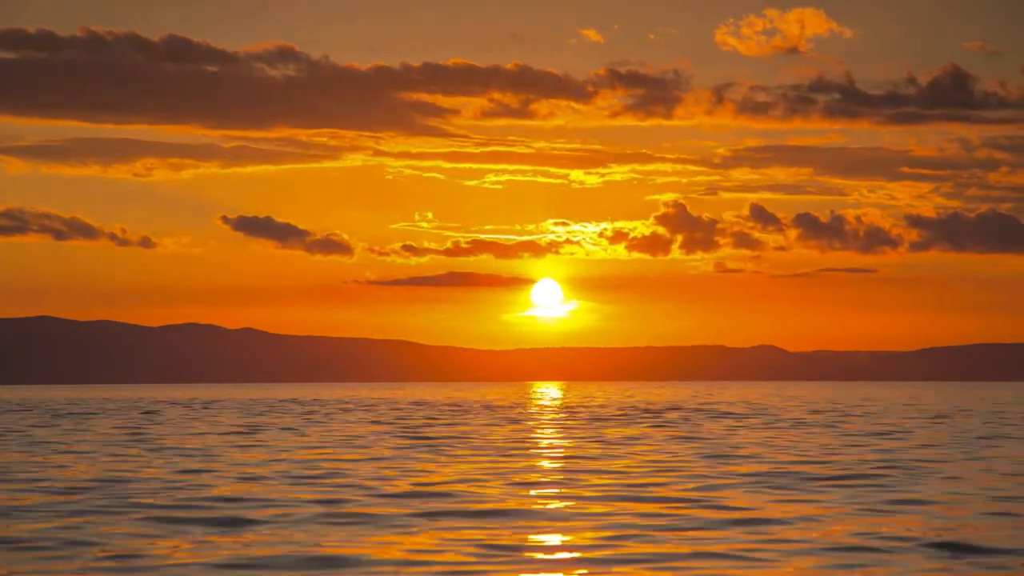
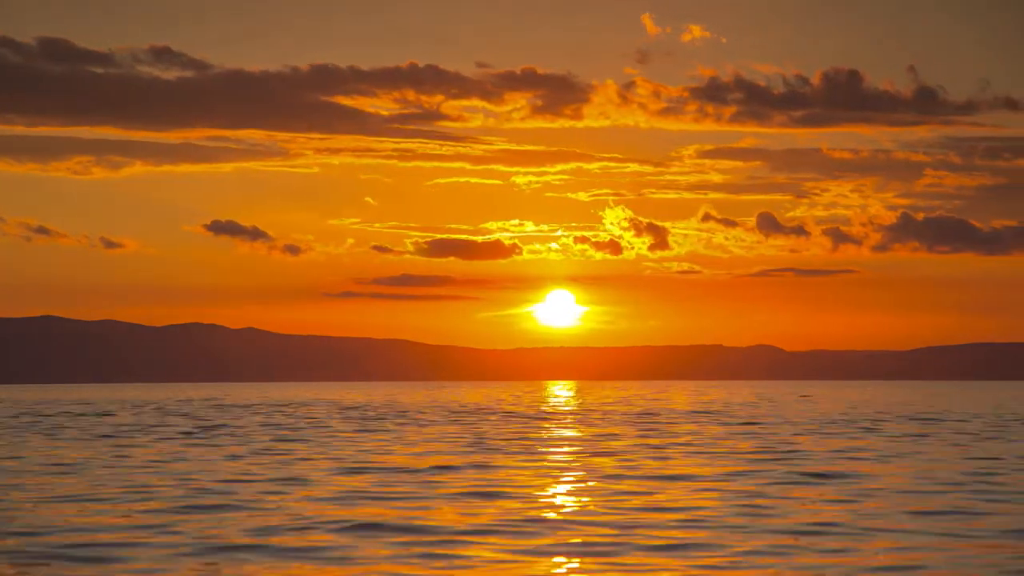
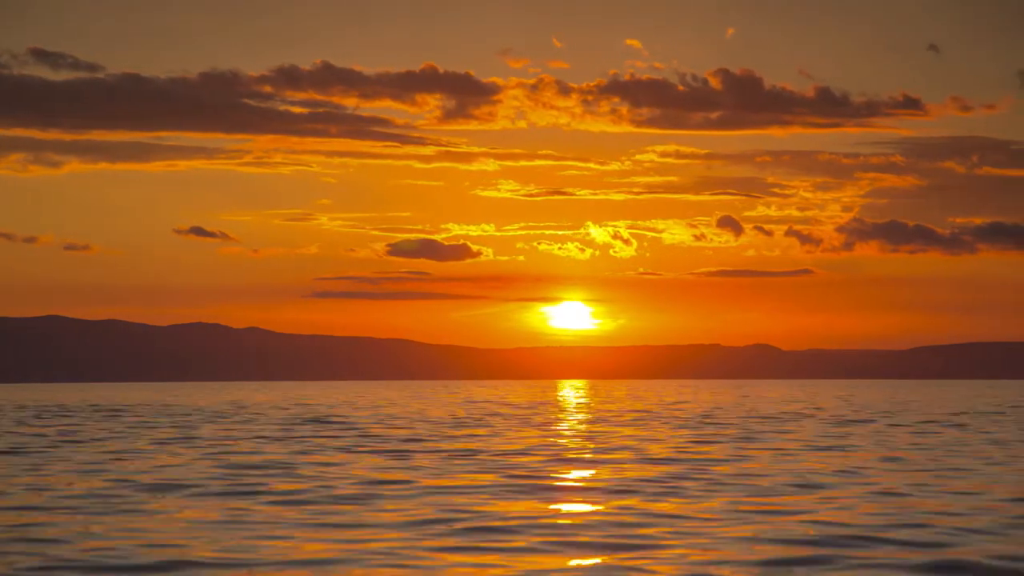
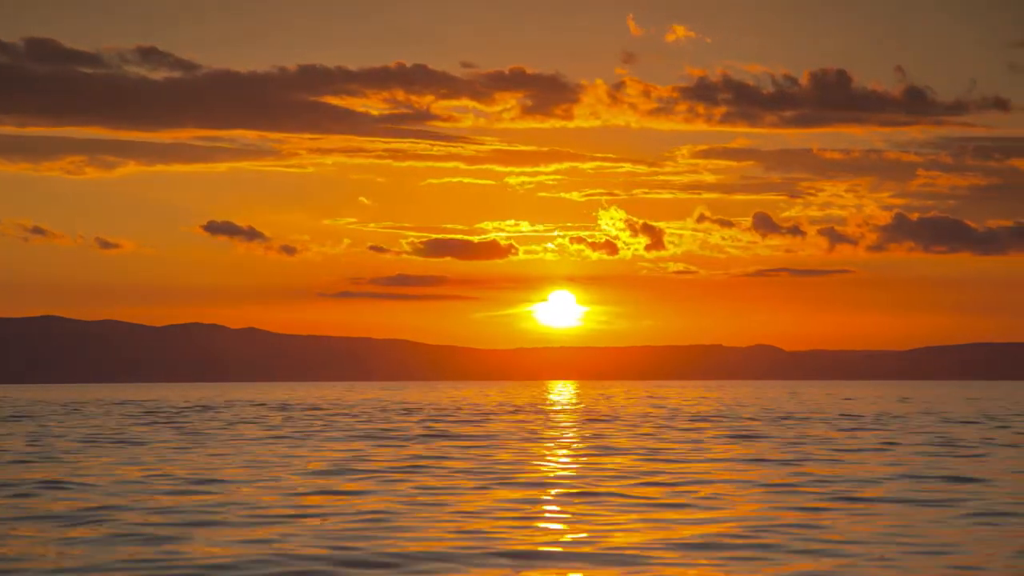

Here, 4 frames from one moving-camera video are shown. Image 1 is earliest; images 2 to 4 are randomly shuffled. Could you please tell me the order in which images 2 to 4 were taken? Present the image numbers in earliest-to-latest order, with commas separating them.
2, 4, 3
